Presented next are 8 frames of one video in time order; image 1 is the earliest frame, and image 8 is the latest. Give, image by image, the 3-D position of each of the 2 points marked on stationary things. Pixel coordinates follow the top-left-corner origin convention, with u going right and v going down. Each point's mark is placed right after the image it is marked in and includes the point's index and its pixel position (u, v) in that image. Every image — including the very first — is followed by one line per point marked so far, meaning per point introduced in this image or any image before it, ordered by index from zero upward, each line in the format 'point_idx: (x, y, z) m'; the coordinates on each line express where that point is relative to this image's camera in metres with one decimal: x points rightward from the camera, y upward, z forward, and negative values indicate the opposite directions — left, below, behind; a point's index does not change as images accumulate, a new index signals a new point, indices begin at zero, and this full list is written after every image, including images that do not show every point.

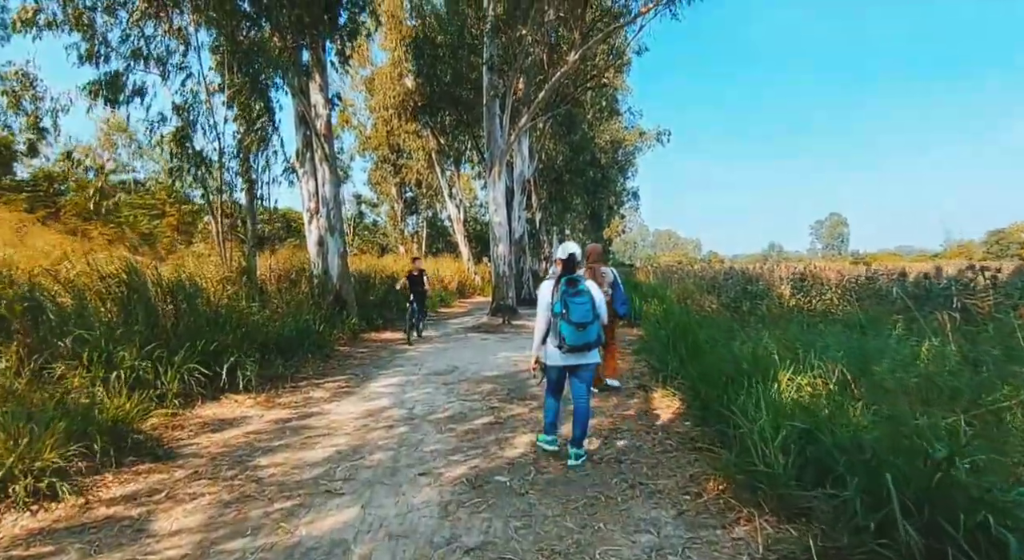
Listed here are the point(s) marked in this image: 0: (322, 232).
0: (-4.4, +1.1, +11.8) m
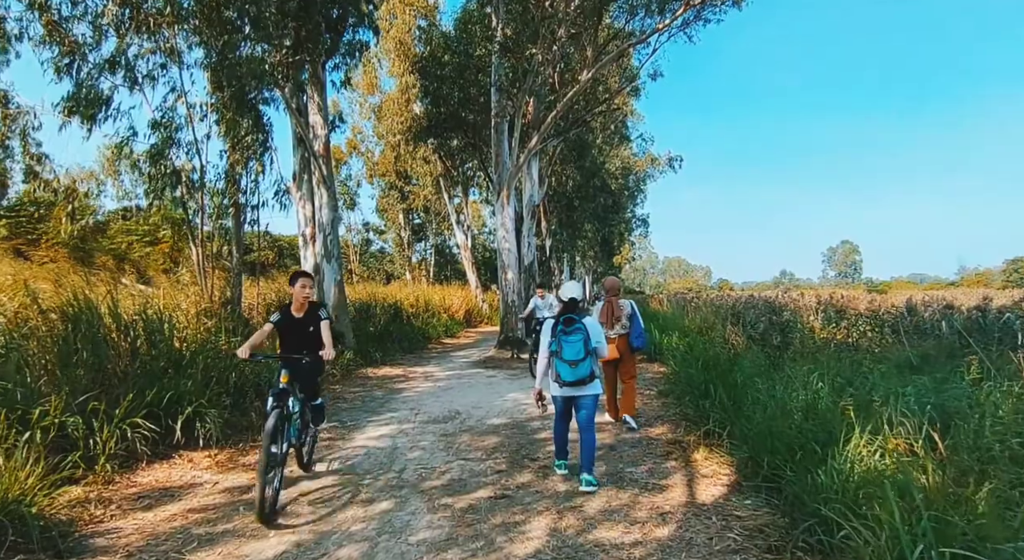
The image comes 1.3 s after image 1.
0: (-4.2, +0.5, +11.1) m
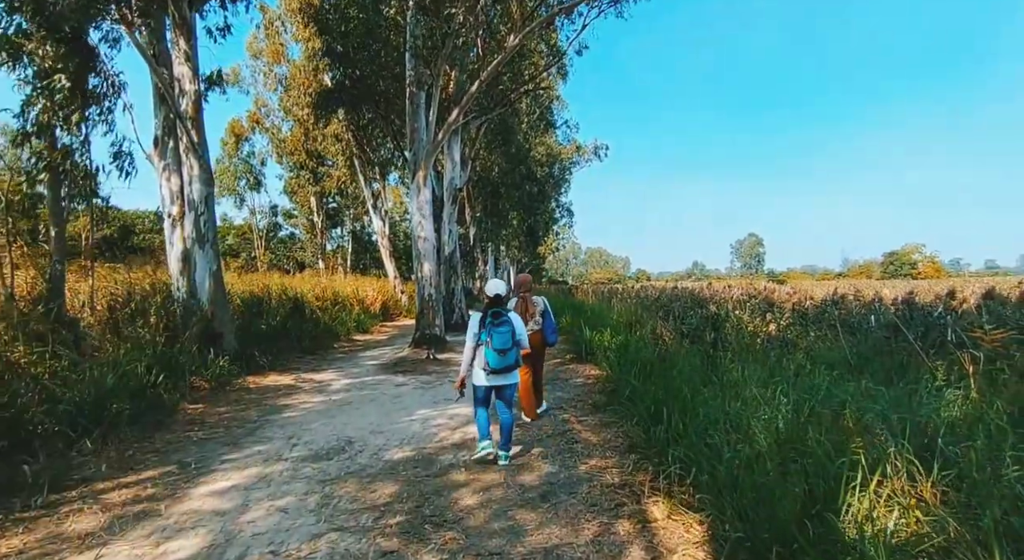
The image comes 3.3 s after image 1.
0: (-5.8, +0.7, +9.0) m
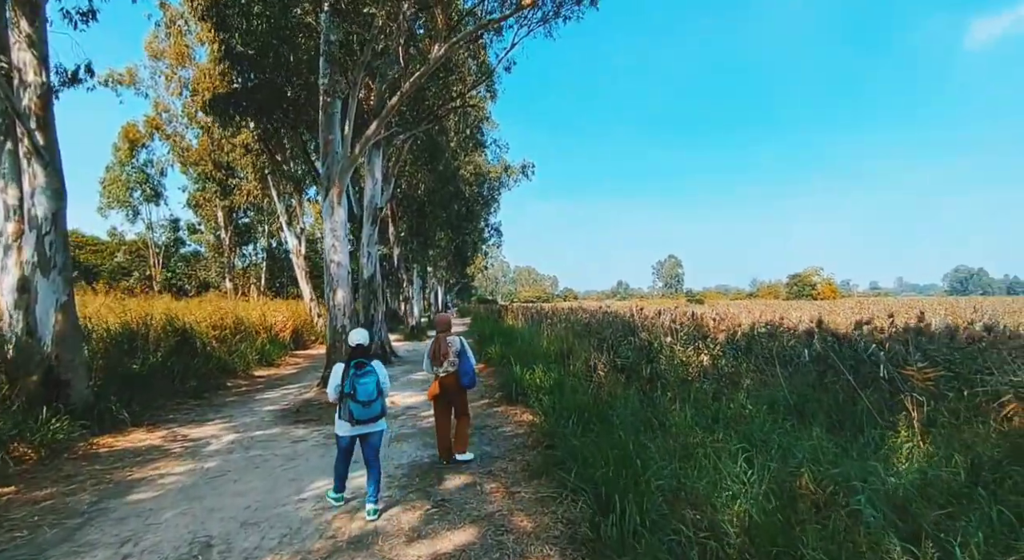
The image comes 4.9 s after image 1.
0: (-6.9, +0.2, +7.3) m
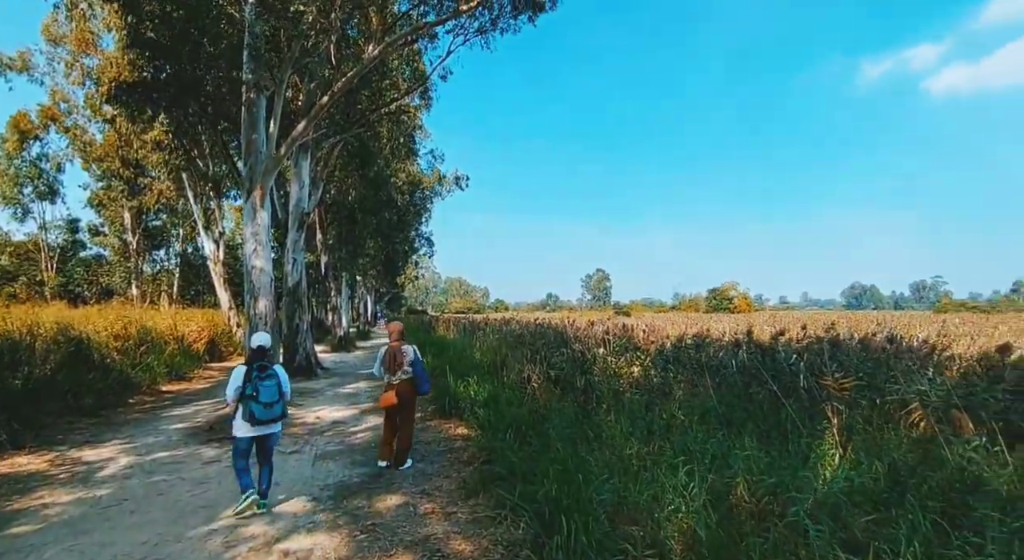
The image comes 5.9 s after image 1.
0: (-7.7, +0.1, +6.2) m
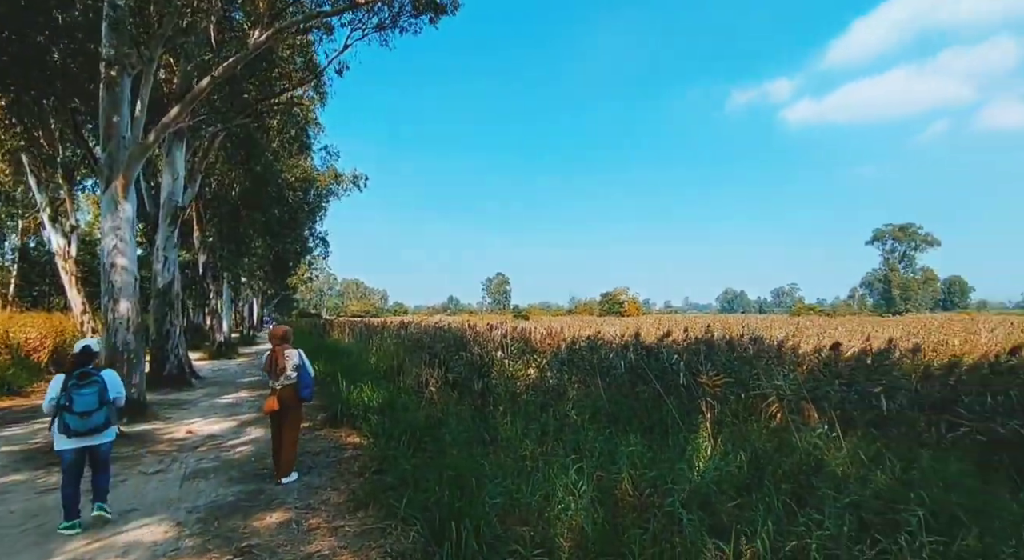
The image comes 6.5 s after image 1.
0: (-8.8, +0.2, +4.6) m
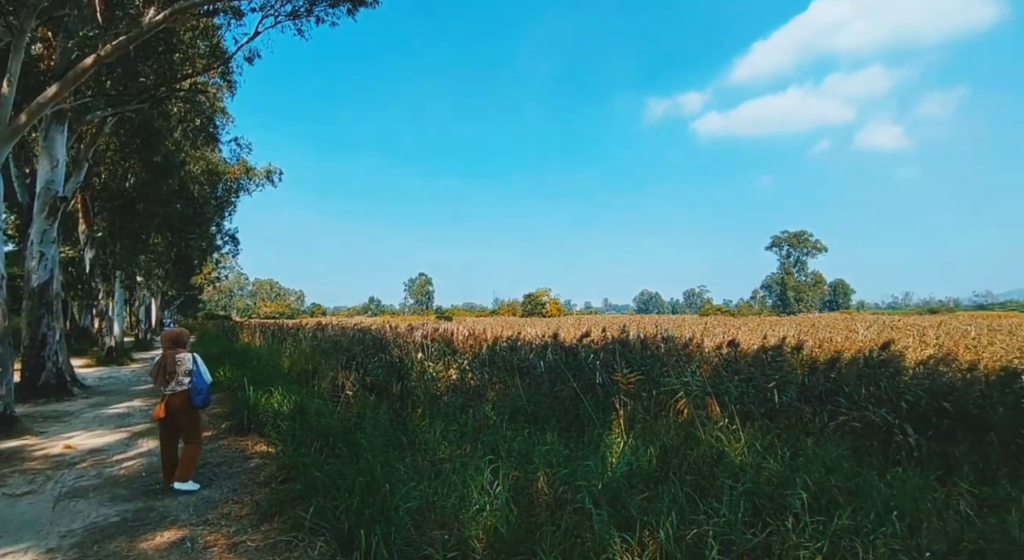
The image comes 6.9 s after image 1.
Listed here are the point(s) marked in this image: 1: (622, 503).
0: (-9.5, +0.2, +3.3) m
1: (+0.8, -1.7, +3.8) m
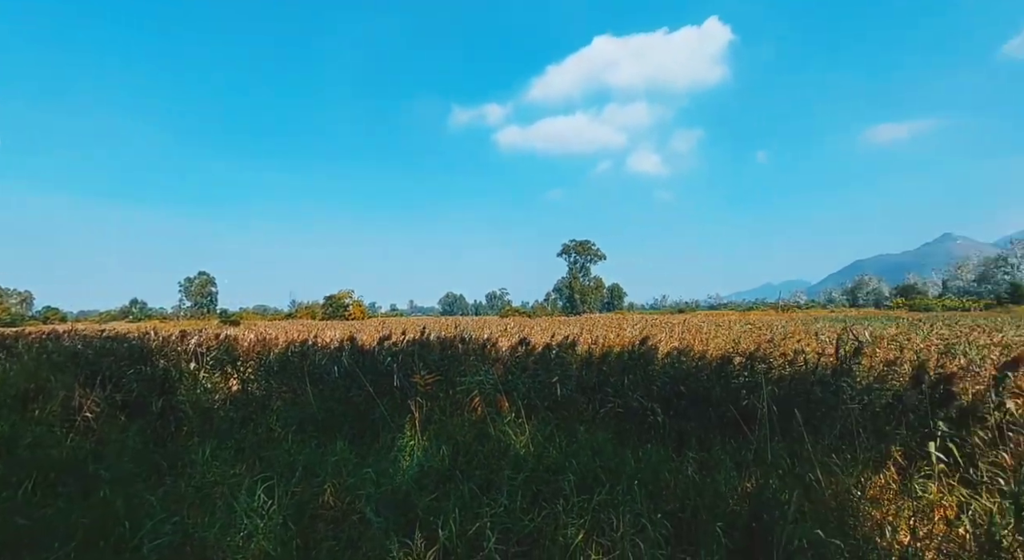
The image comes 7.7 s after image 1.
0: (-10.2, +0.4, -0.3) m
1: (-0.8, -1.7, +3.8) m
